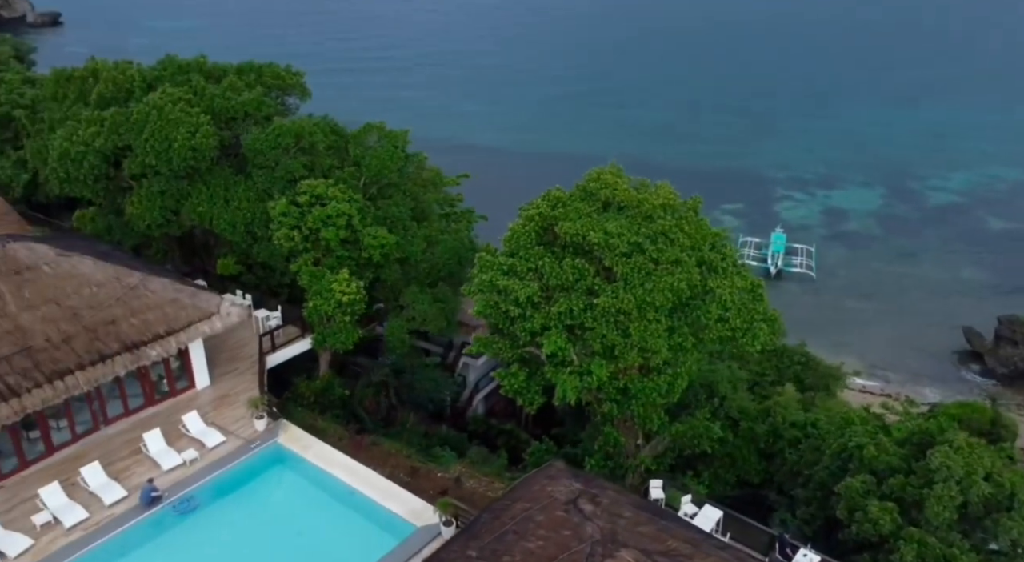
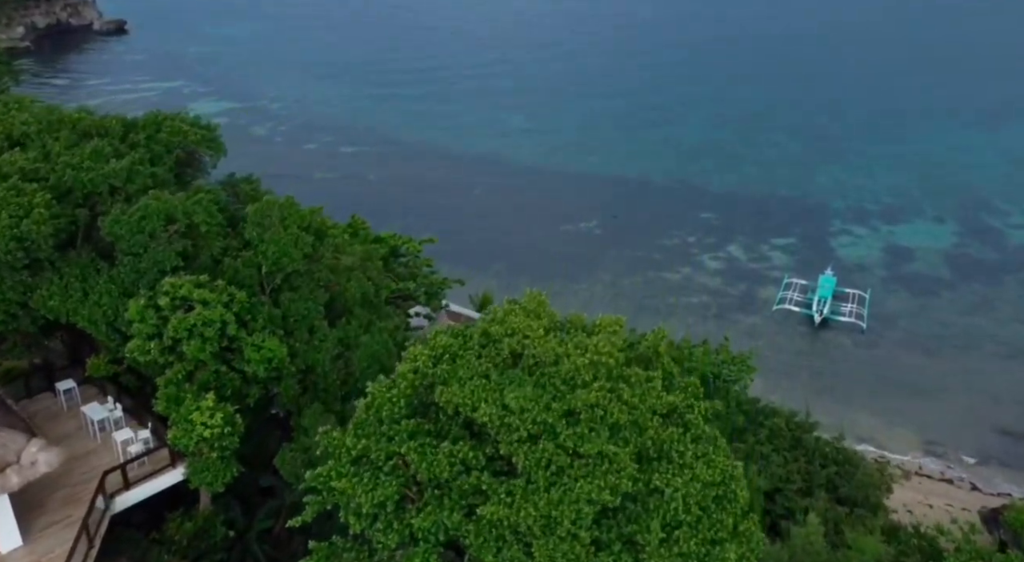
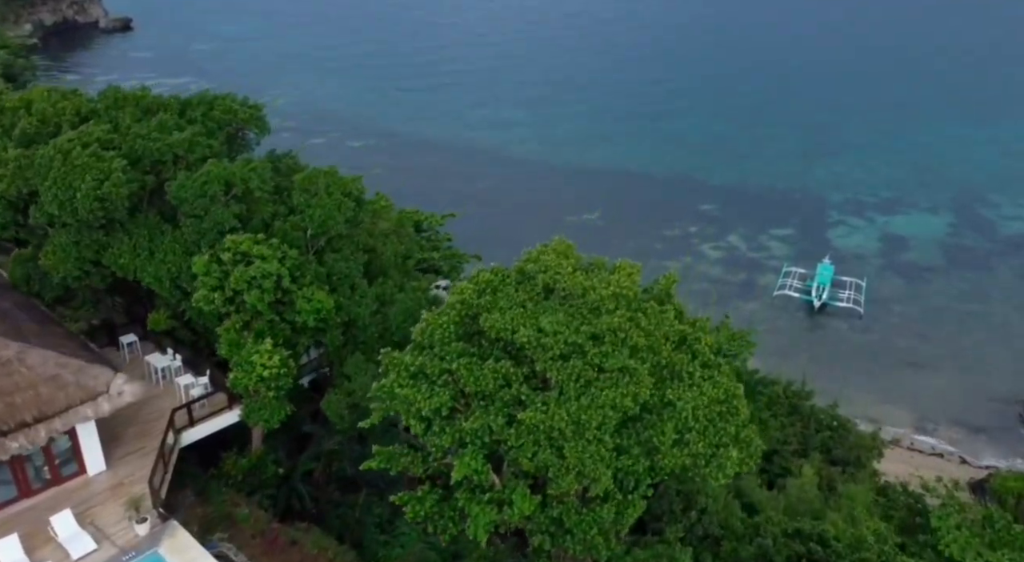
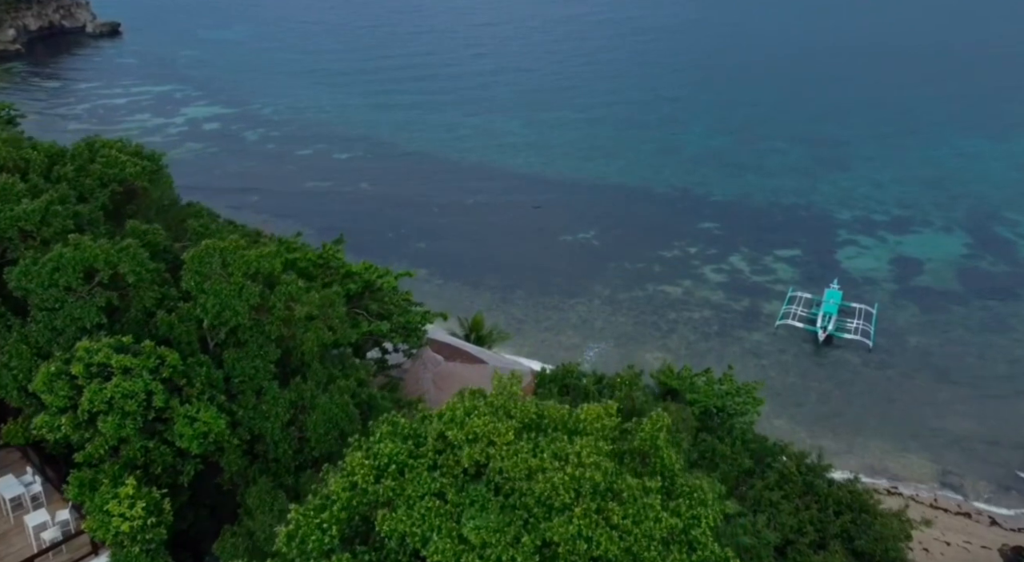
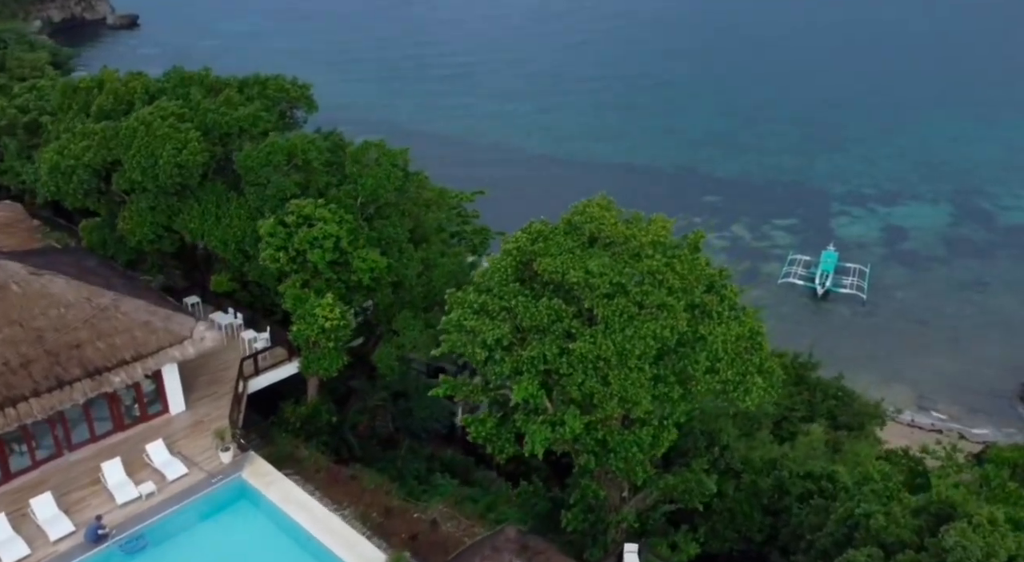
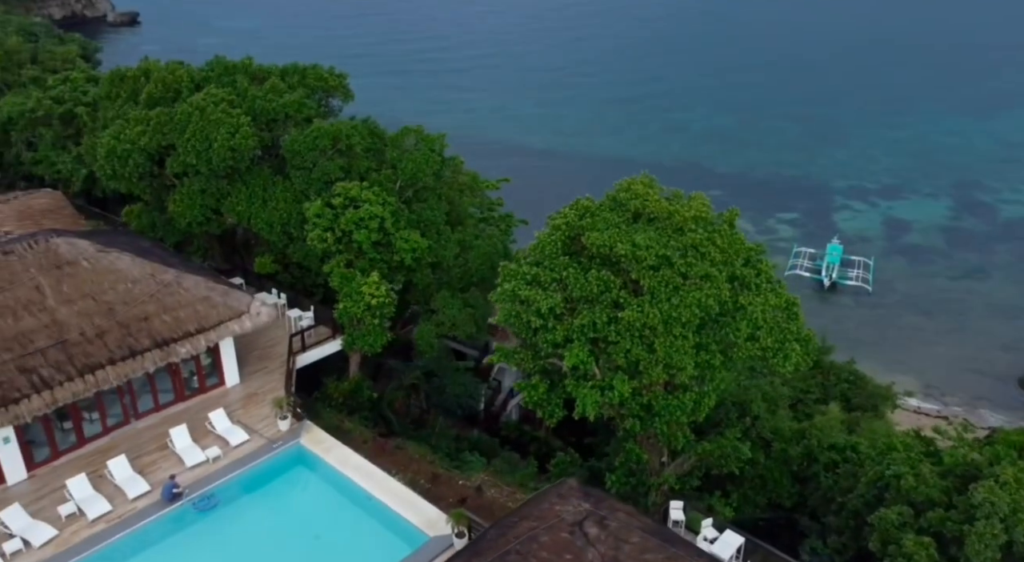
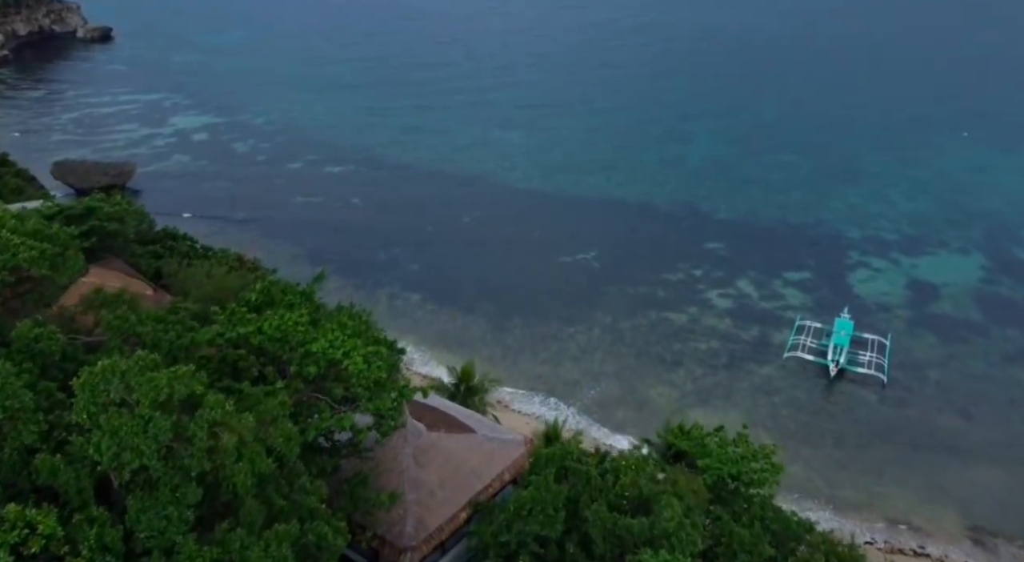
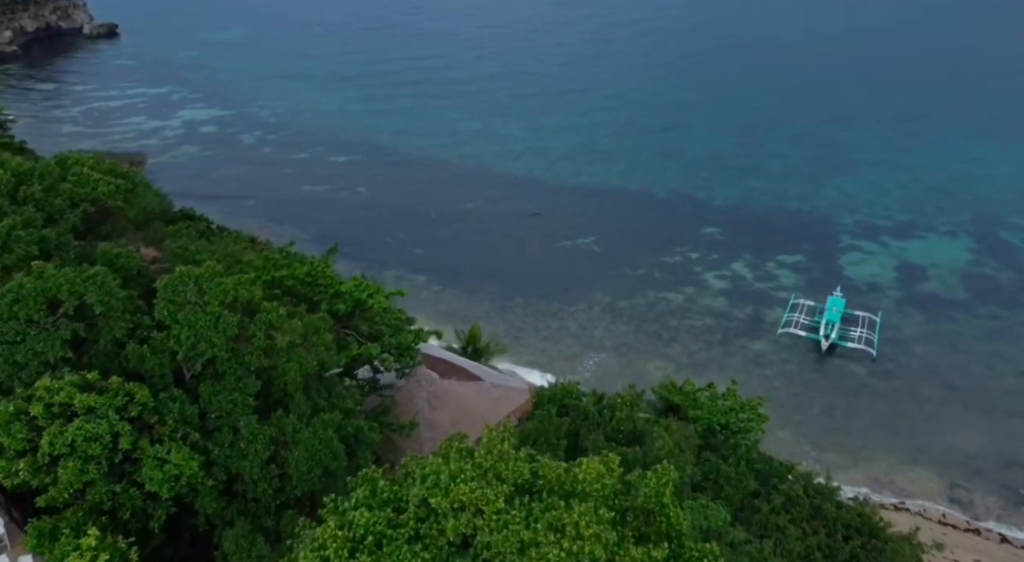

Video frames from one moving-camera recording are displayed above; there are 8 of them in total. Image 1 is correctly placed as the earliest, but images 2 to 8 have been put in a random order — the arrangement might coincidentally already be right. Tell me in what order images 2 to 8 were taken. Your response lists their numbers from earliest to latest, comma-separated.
6, 5, 3, 2, 4, 8, 7
